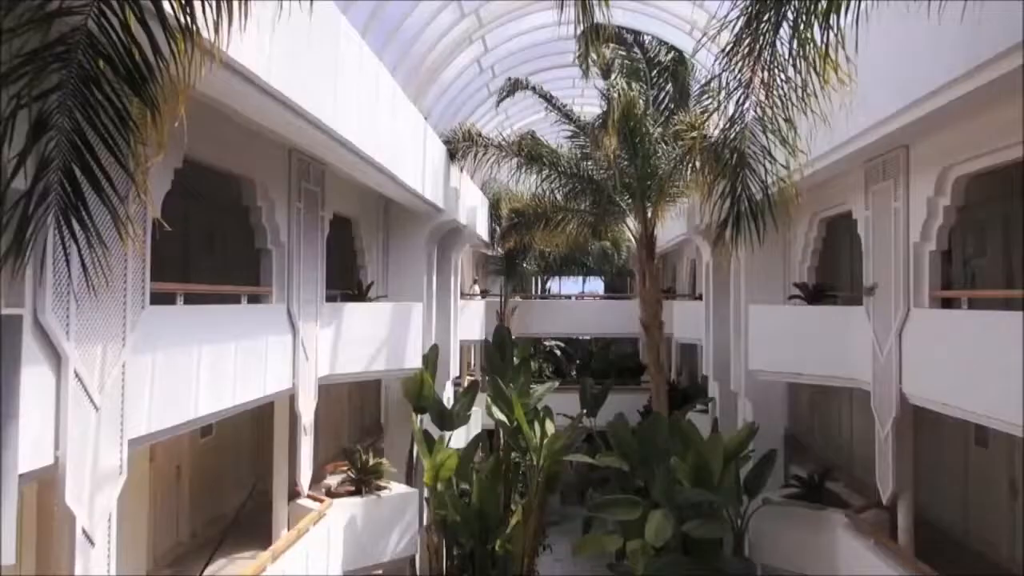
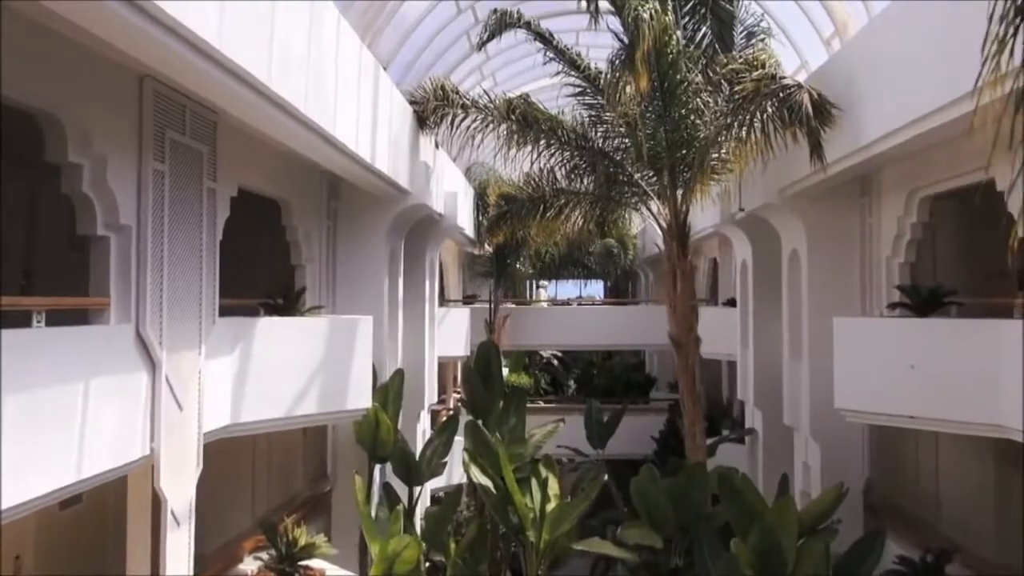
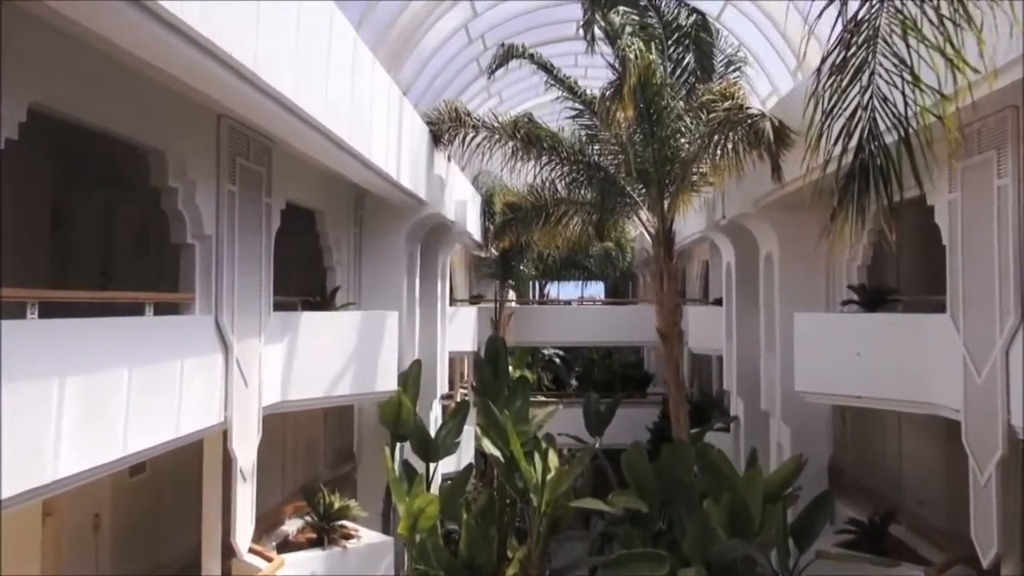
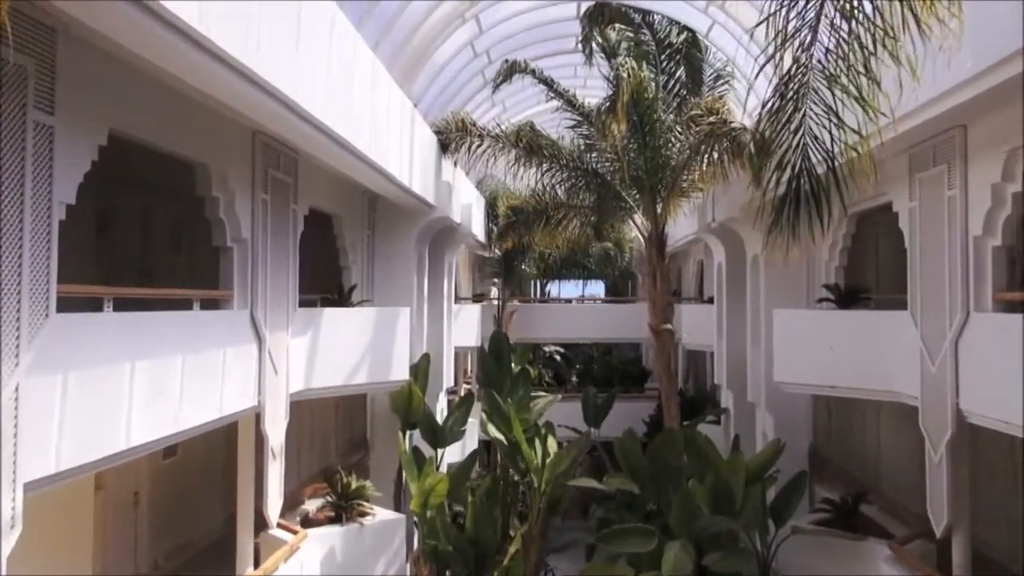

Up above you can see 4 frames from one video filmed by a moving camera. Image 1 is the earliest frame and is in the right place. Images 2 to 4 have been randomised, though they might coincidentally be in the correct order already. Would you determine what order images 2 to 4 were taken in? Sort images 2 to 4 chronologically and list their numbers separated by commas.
4, 3, 2
